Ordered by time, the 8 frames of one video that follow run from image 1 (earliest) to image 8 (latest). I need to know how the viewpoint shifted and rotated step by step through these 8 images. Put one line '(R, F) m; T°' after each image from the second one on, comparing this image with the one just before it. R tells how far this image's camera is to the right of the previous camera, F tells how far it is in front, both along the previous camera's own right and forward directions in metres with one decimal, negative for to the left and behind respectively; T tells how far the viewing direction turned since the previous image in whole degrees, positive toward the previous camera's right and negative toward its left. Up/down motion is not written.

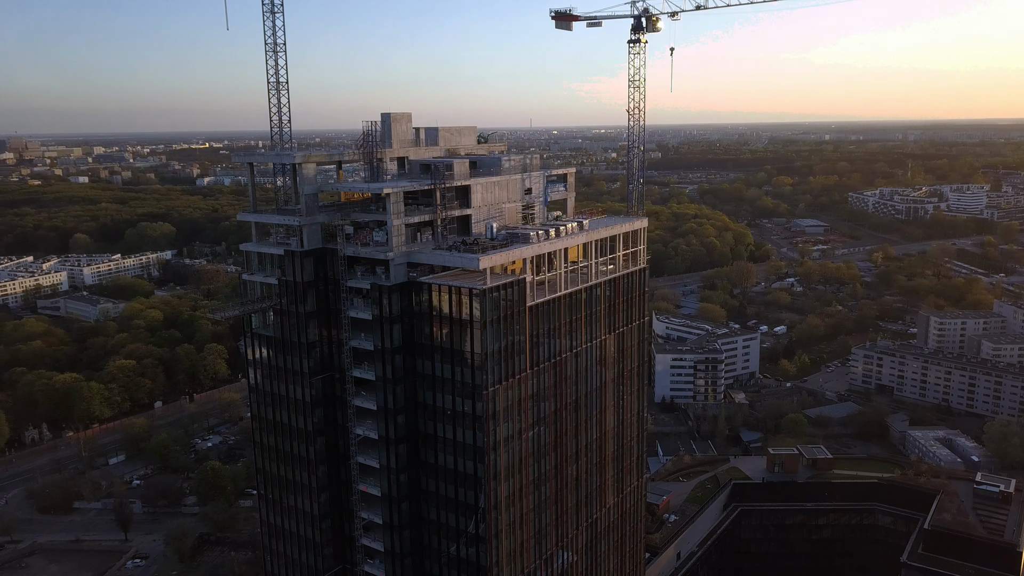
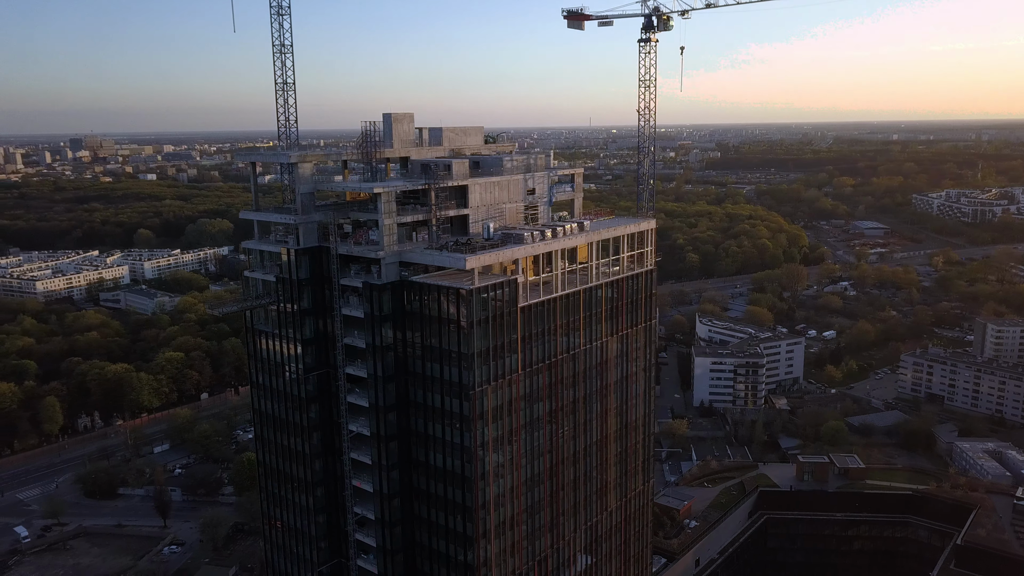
(+2.1, +0.1) m; -4°
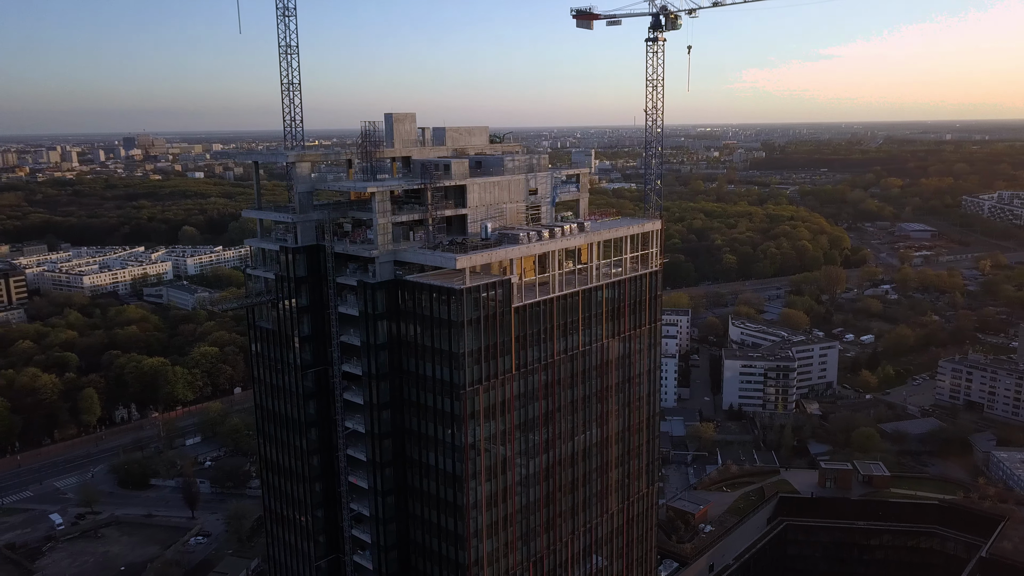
(+1.5, +0.1) m; -3°
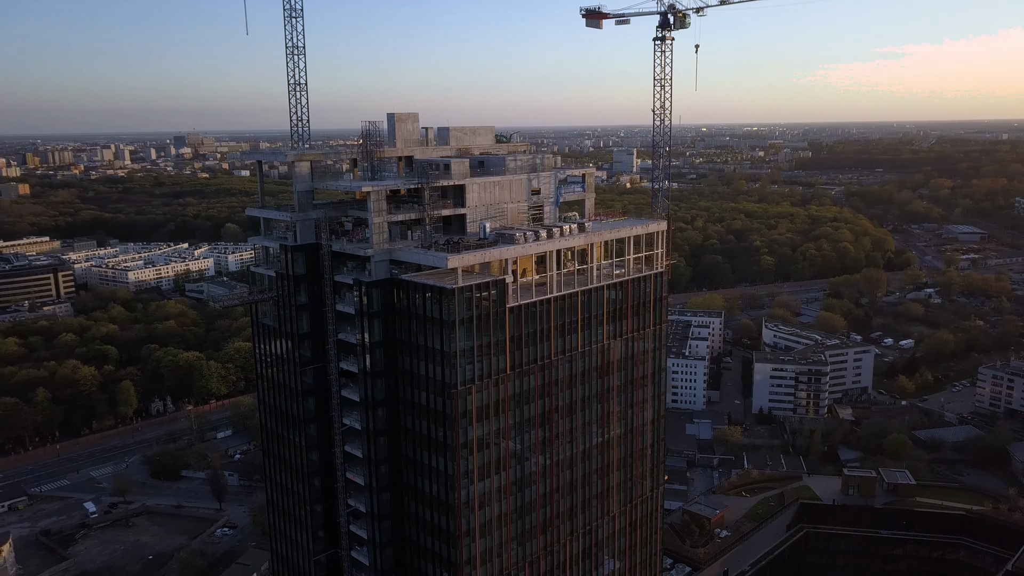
(+1.5, +0.1) m; -3°
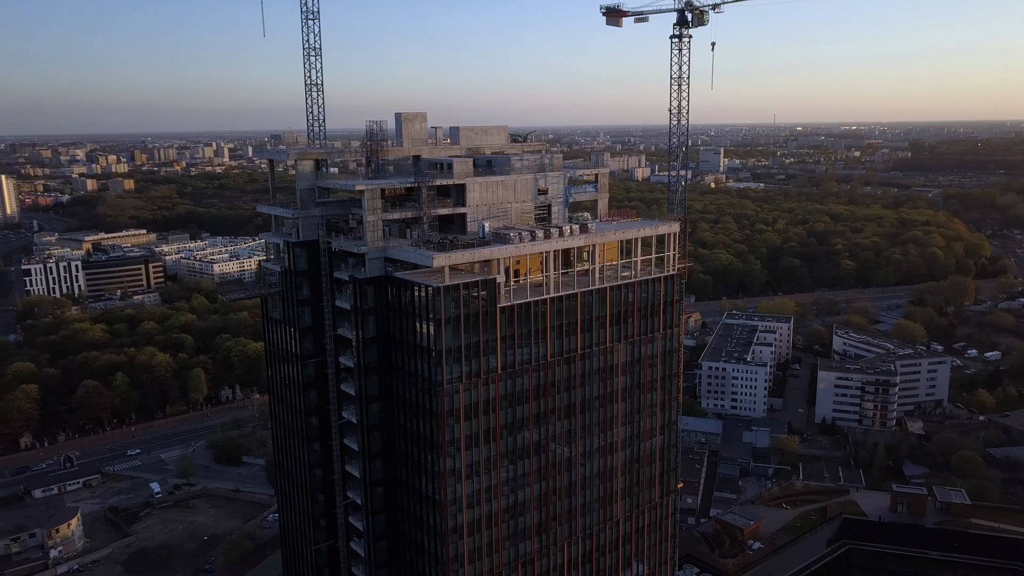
(+2.9, +0.2) m; -5°
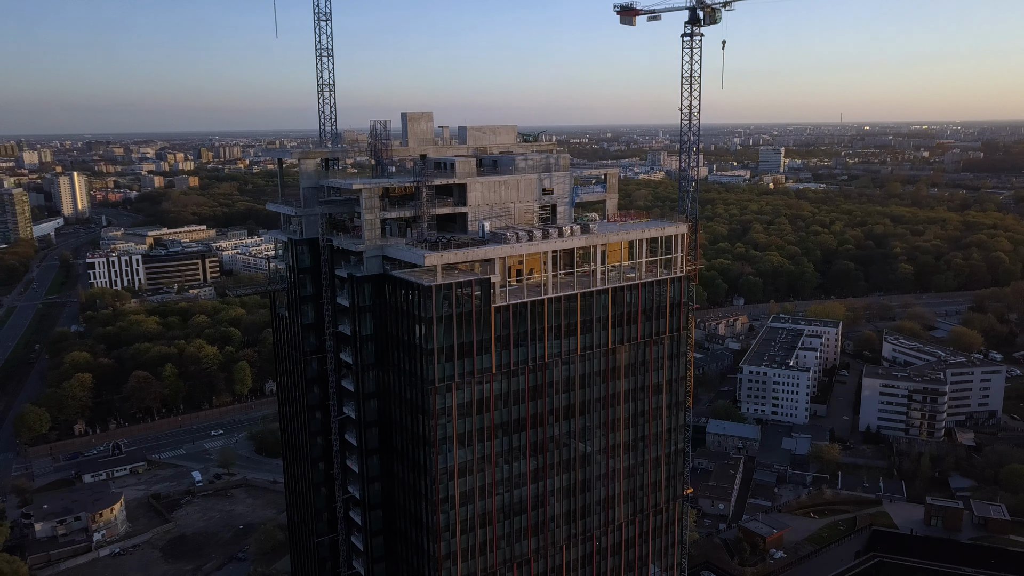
(+1.9, +0.1) m; -3°
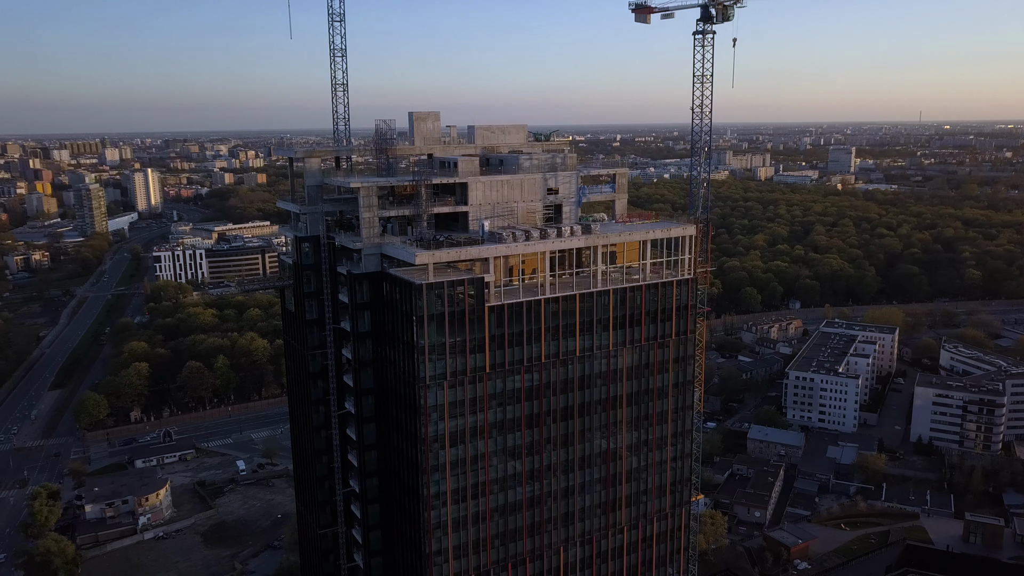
(+2.1, +0.1) m; -4°
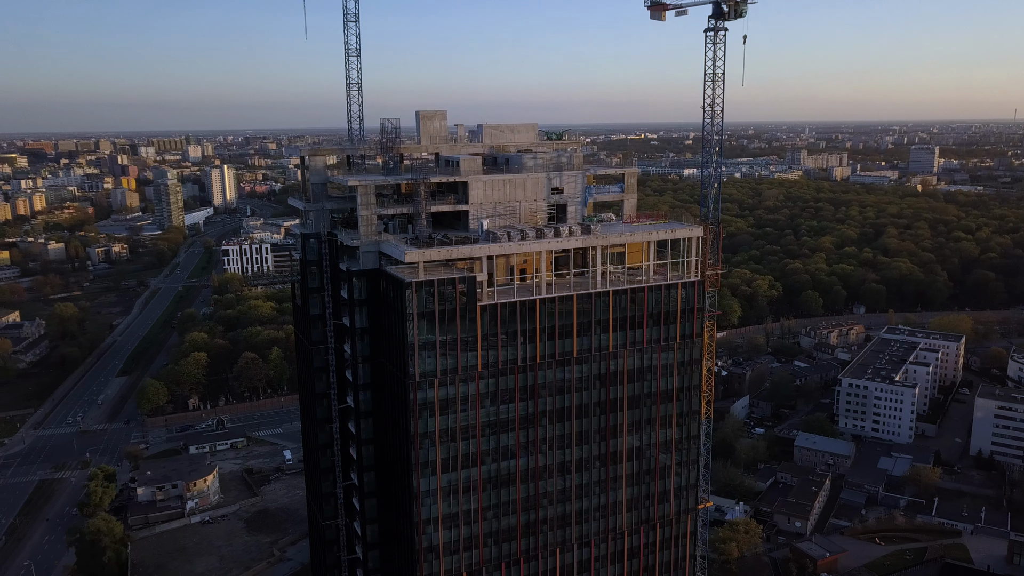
(+2.4, +0.1) m; -4°
